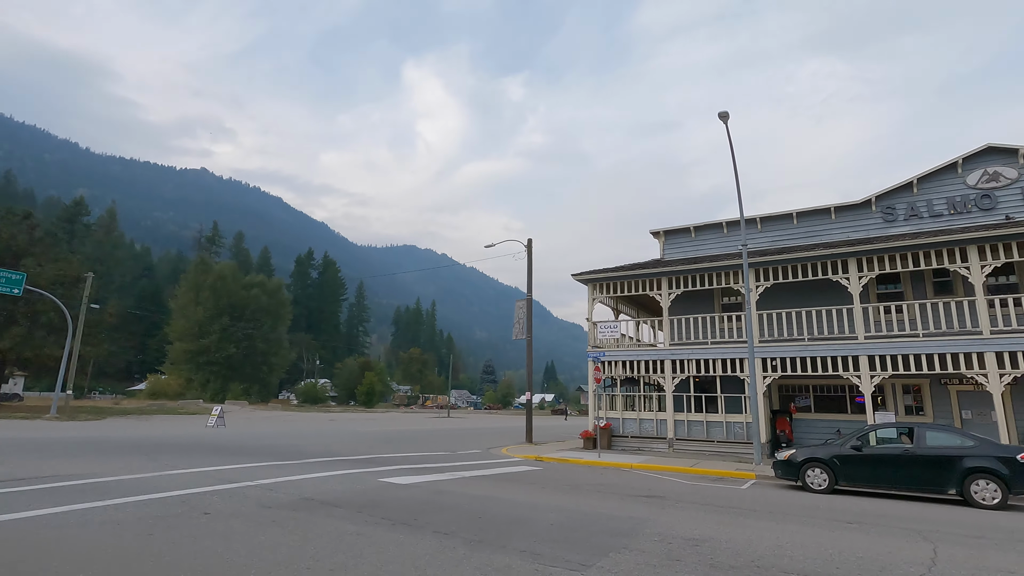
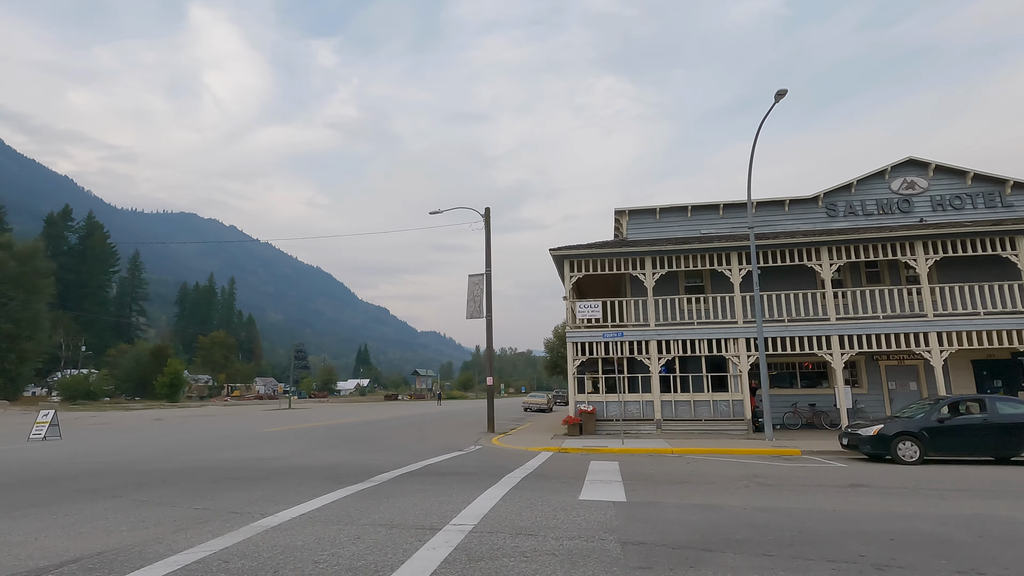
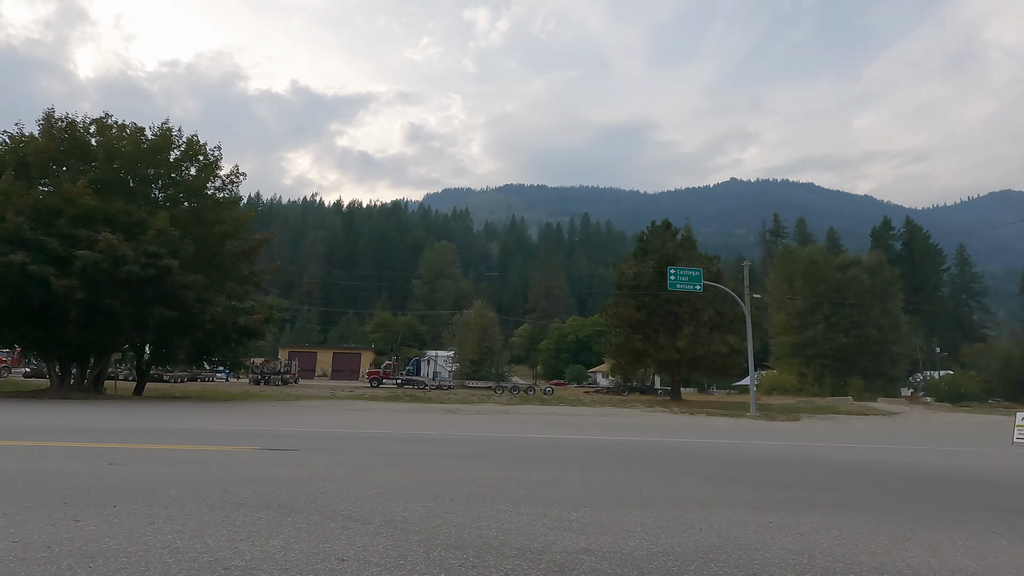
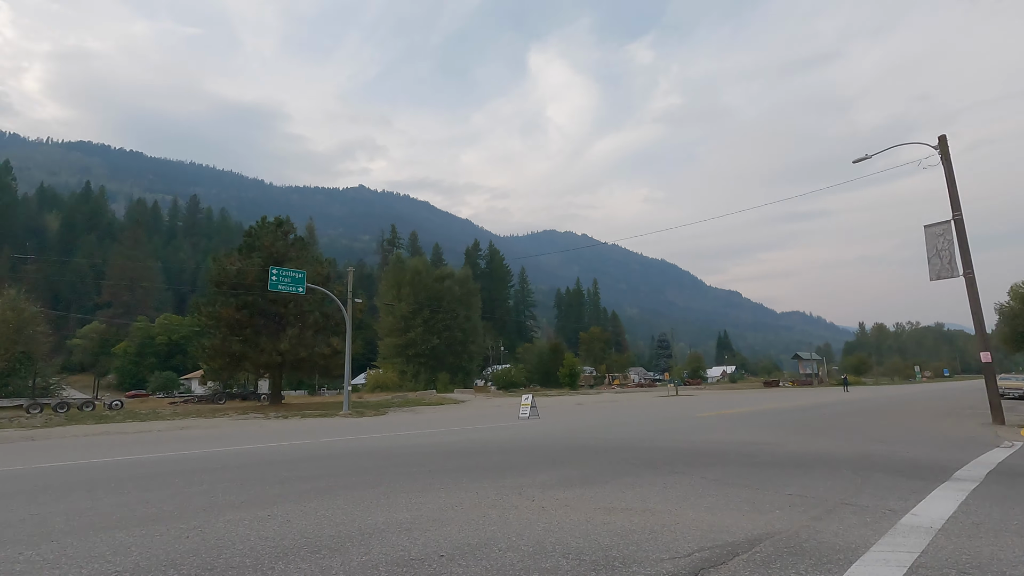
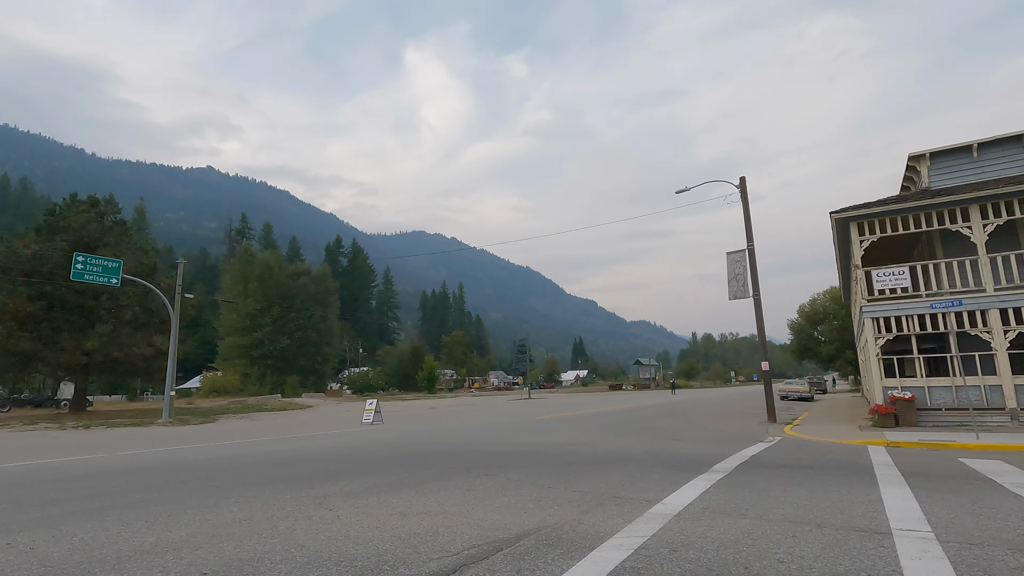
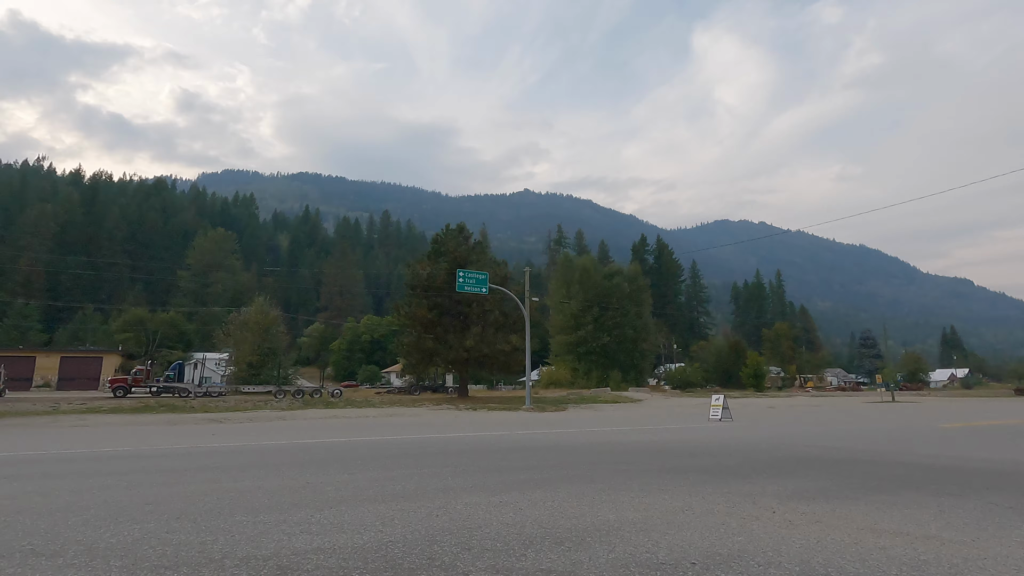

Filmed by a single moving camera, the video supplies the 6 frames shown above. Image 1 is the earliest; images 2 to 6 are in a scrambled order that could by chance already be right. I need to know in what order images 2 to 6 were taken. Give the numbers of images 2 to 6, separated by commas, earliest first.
2, 5, 4, 6, 3
